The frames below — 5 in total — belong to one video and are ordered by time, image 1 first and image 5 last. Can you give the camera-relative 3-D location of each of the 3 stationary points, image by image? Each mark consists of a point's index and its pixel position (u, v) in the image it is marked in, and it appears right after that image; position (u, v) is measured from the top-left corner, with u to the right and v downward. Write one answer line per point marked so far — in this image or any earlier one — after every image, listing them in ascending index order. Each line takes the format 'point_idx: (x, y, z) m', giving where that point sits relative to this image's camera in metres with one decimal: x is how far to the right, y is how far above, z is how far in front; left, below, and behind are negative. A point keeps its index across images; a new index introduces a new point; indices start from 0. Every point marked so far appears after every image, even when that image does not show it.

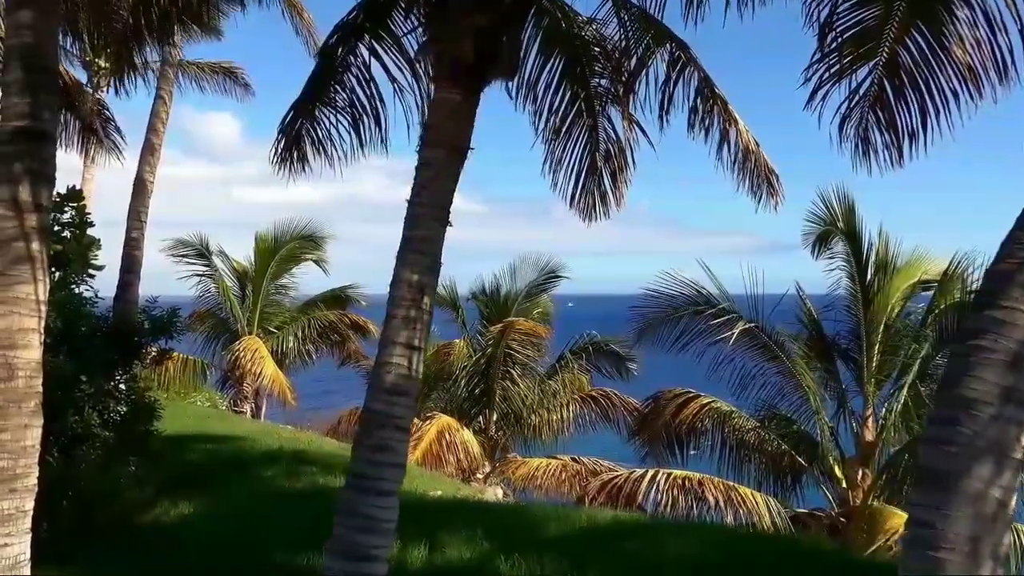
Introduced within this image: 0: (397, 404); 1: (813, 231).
0: (-0.5, -0.5, +4.1) m
1: (+3.9, +0.7, +11.7) m
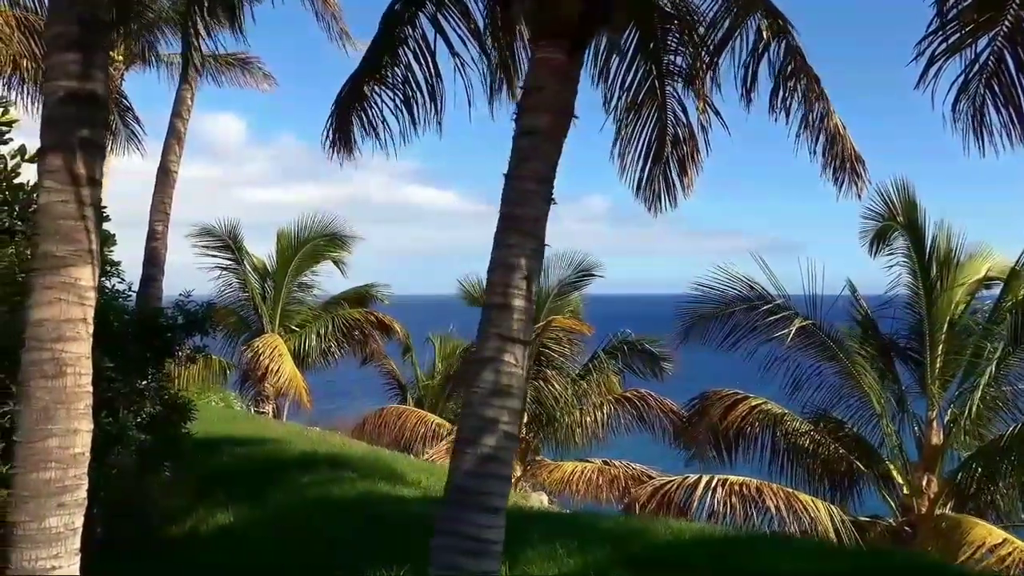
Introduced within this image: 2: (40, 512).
0: (0.0, -0.5, +3.6) m
1: (+4.4, +0.7, +11.1) m
2: (-1.8, -0.9, +3.5) m
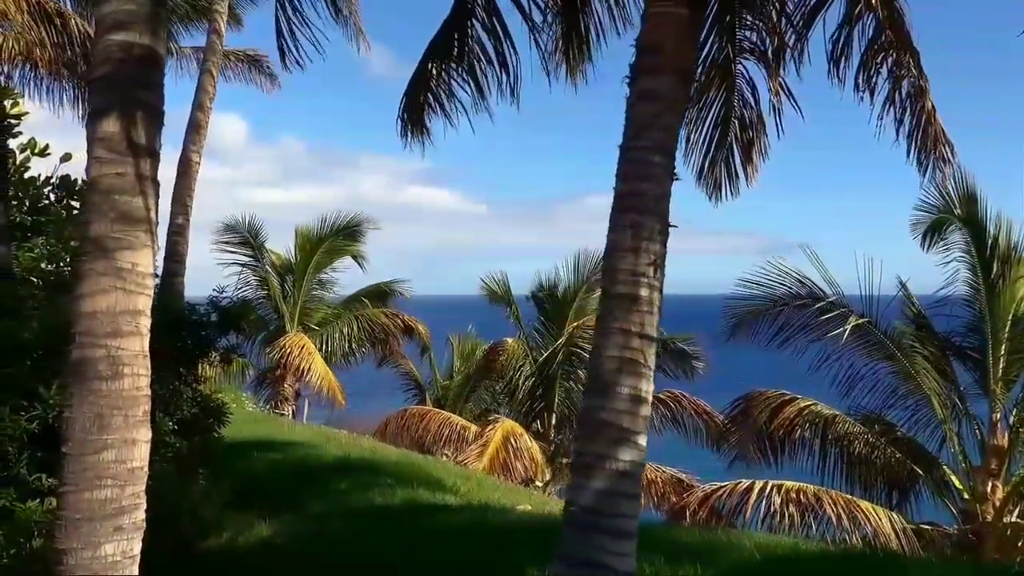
0: (+0.4, -0.4, +3.1) m
1: (+4.9, +0.8, +10.6) m
2: (-1.4, -0.8, +2.9) m
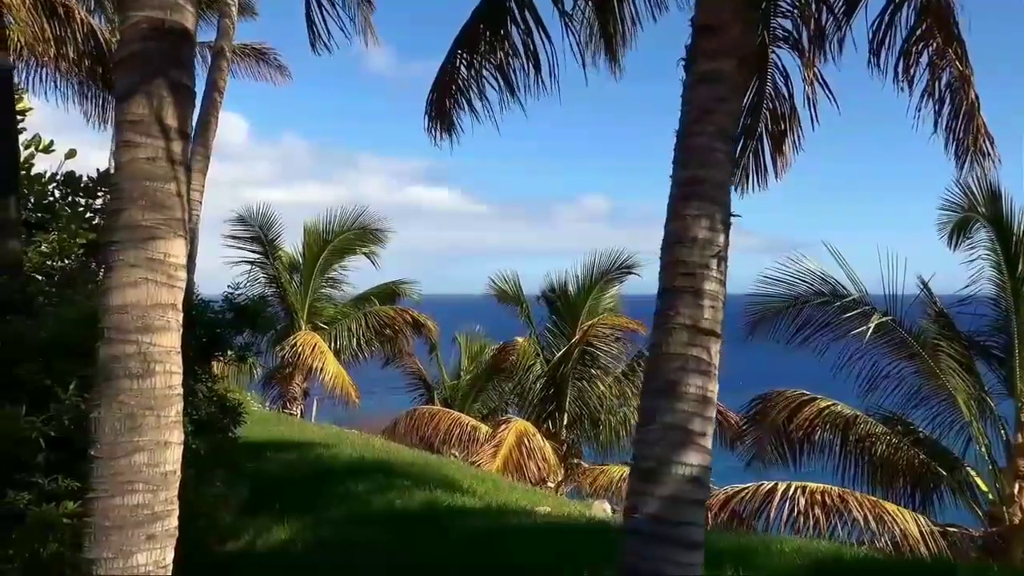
0: (+0.6, -0.4, +2.9) m
1: (+5.1, +0.8, +10.4) m
2: (-1.2, -0.8, +2.8) m
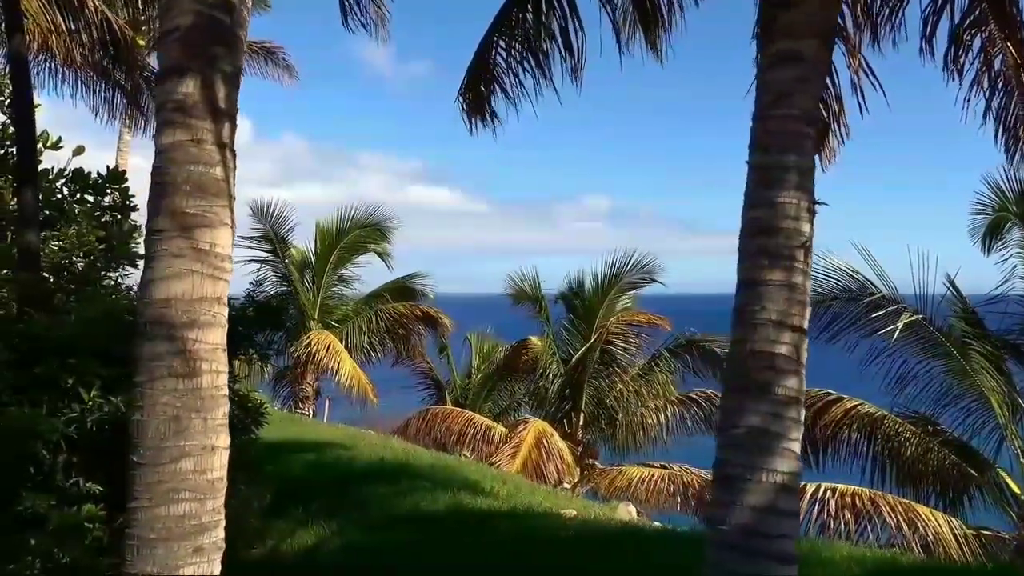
0: (+0.8, -0.4, +2.7) m
1: (+5.3, +0.8, +10.2) m
2: (-1.0, -0.8, +2.5) m
